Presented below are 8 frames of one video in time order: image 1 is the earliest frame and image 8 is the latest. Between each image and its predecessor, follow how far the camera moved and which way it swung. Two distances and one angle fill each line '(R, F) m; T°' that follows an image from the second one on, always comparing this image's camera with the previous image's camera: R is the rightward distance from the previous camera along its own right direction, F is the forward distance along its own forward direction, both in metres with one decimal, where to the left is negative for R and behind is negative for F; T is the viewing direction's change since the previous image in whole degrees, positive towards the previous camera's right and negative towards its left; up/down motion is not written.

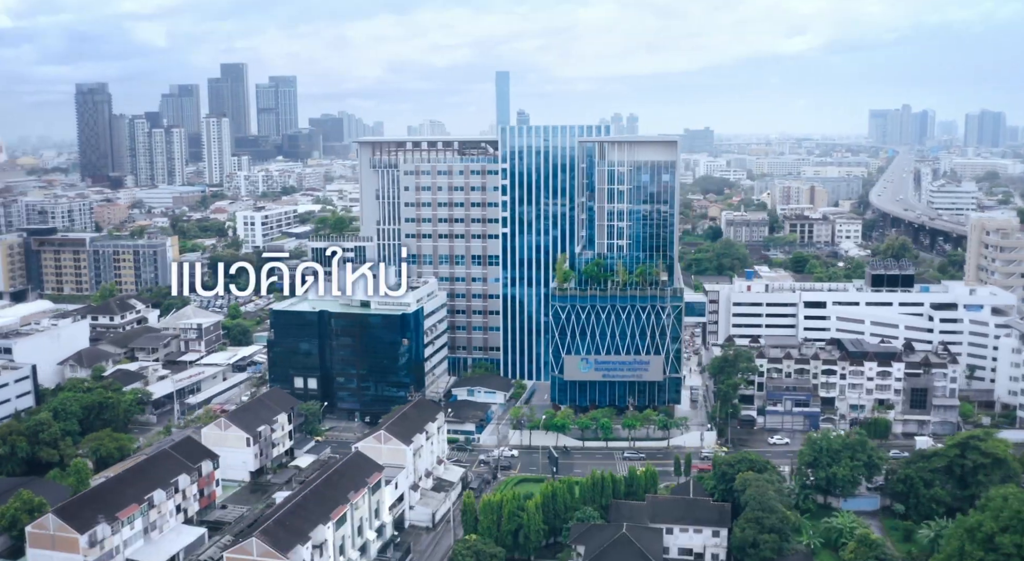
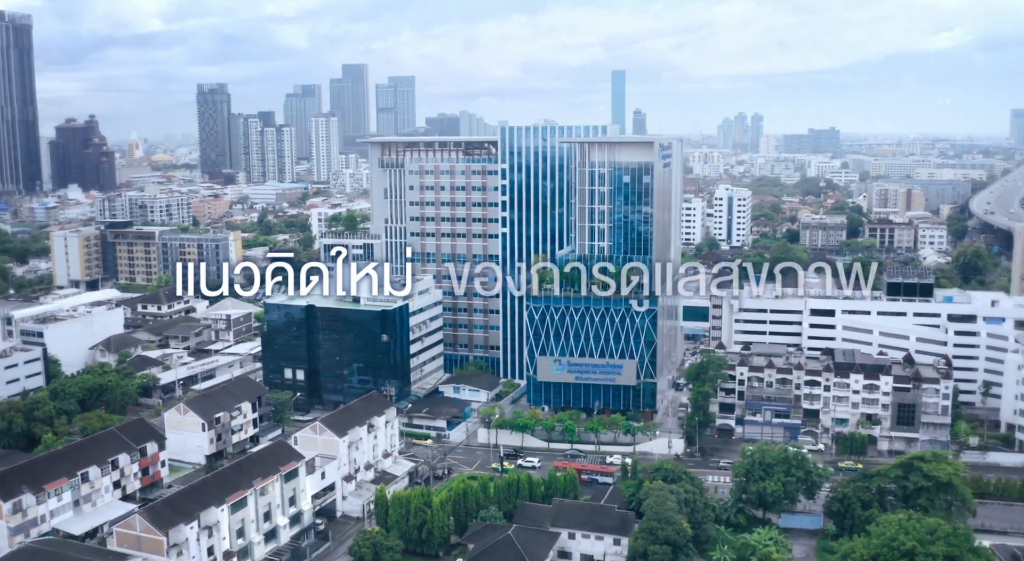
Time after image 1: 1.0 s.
(+4.7, +0.2) m; -7°
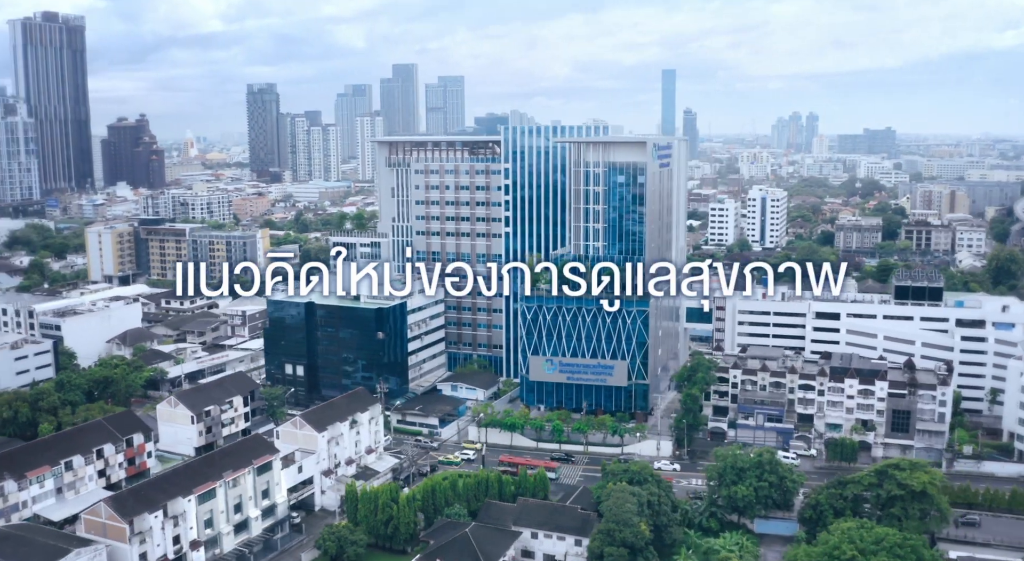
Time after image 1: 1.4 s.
(+1.9, 0.0) m; -3°
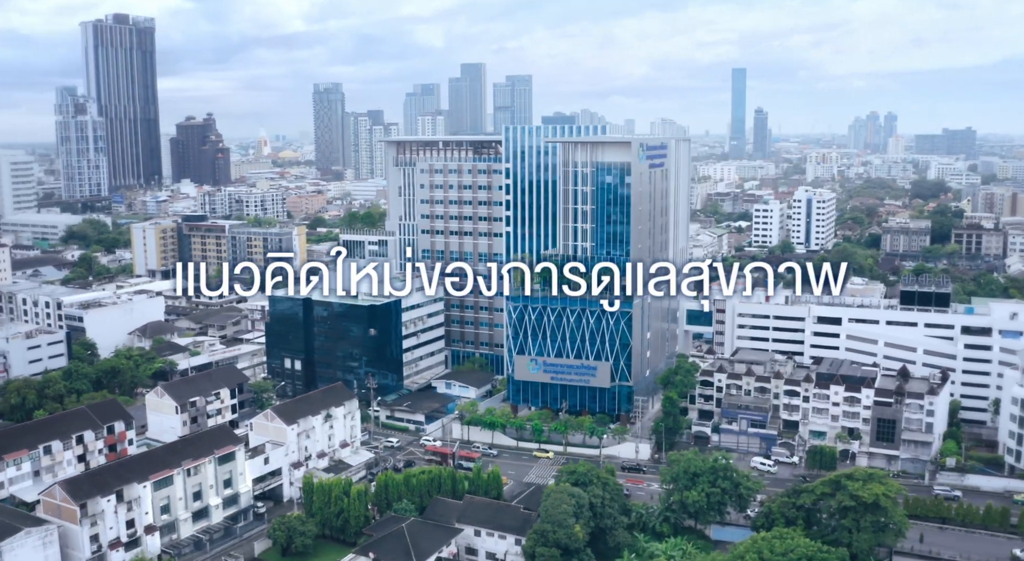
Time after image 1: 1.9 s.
(+2.8, 0.0) m; -4°
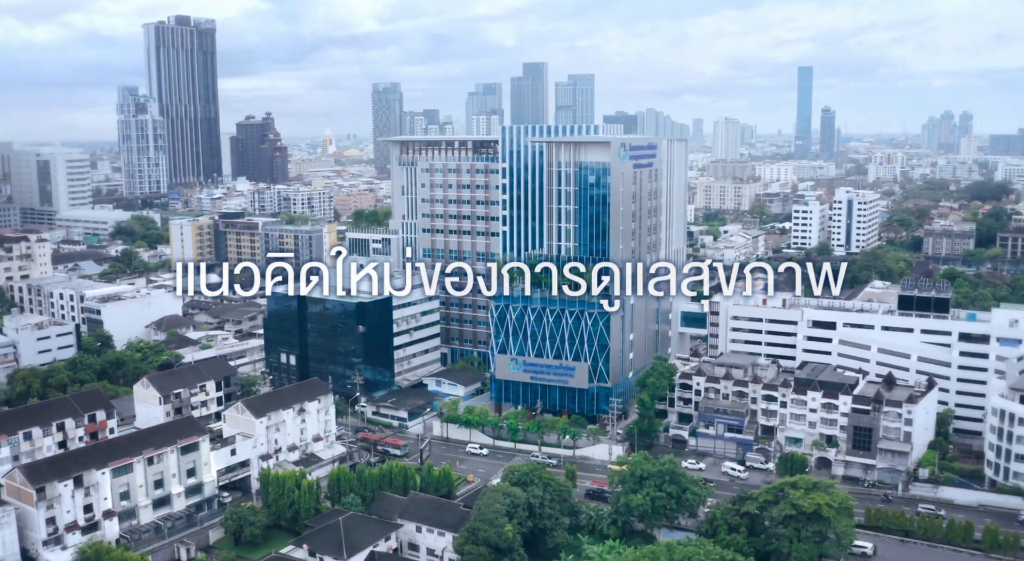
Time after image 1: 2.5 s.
(+2.8, 0.0) m; -4°
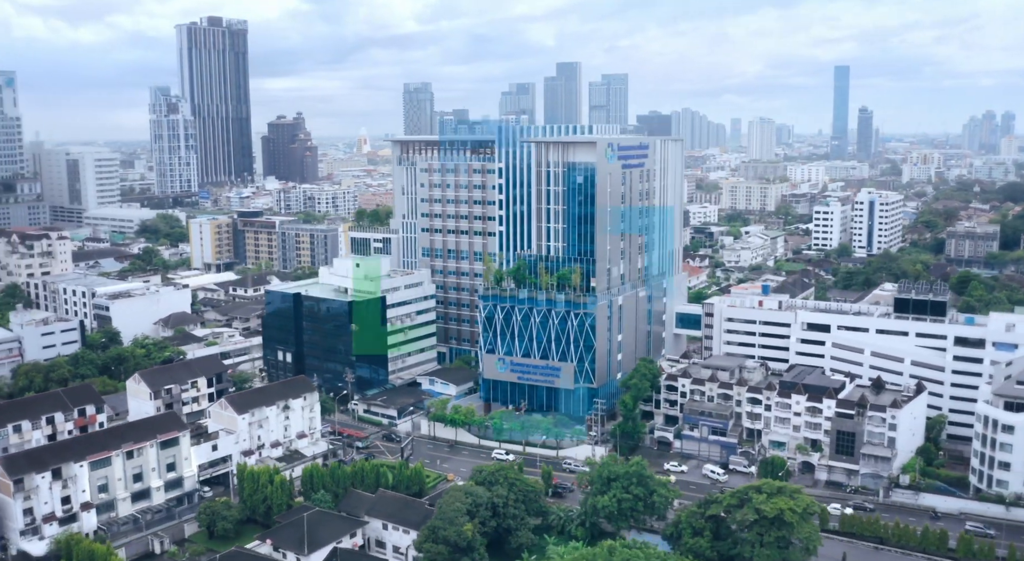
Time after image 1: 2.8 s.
(+1.6, 0.0) m; -2°
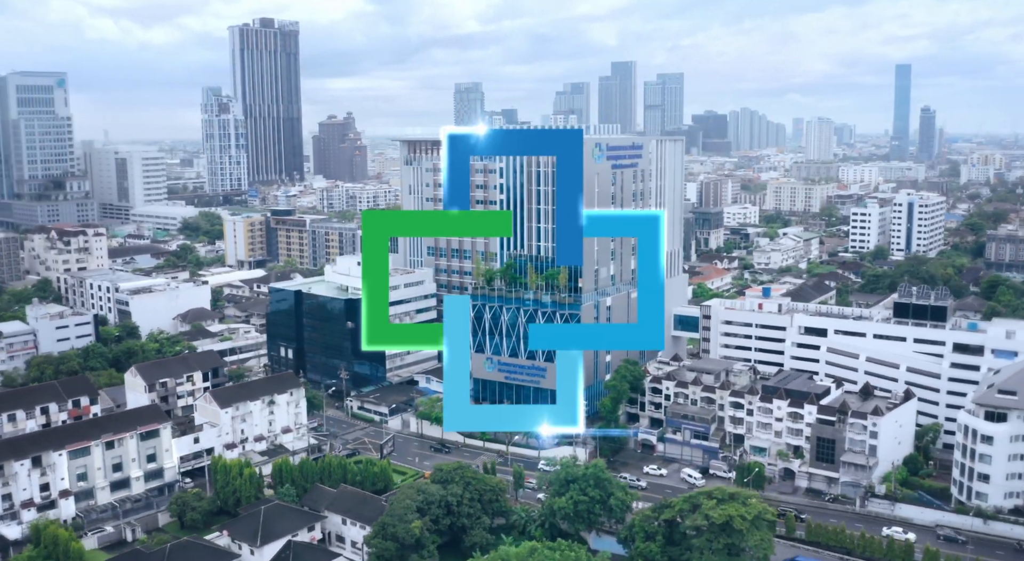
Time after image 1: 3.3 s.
(+2.3, 0.0) m; -4°
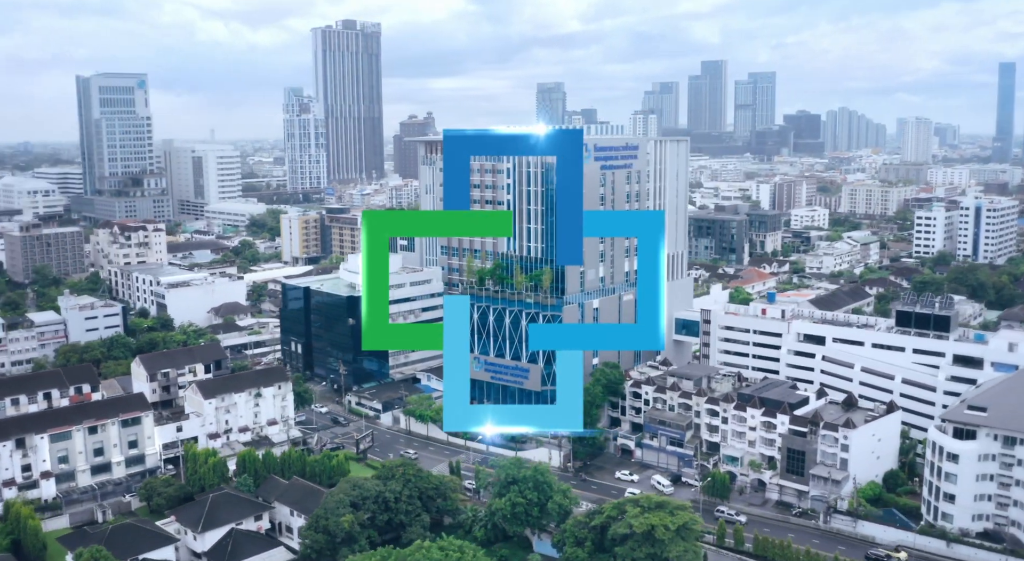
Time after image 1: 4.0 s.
(+3.5, +0.1) m; -6°
